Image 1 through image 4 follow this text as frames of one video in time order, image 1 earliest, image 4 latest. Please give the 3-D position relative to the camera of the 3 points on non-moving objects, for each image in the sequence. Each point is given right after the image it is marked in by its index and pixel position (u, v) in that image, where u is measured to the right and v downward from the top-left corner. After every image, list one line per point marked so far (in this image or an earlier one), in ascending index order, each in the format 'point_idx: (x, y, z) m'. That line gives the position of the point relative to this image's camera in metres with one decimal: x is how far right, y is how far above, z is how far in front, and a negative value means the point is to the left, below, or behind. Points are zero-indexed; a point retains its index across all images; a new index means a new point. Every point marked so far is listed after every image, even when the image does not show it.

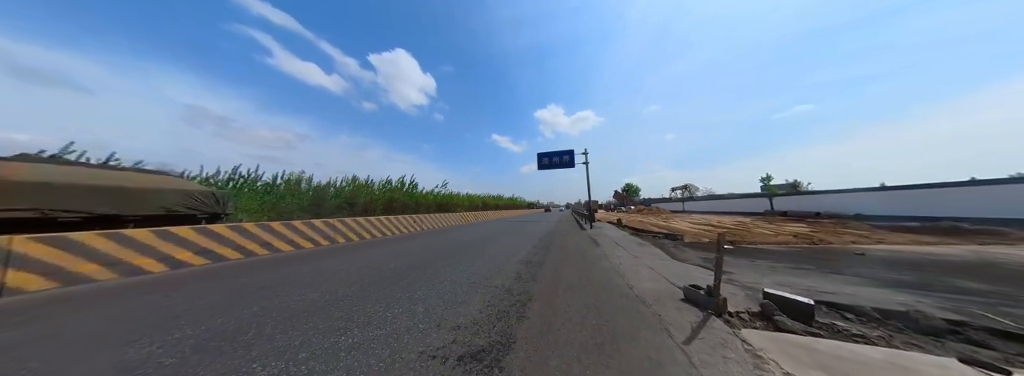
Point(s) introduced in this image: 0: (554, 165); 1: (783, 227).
0: (+4.0, +2.2, +19.3) m
1: (+18.8, -2.7, +14.0) m
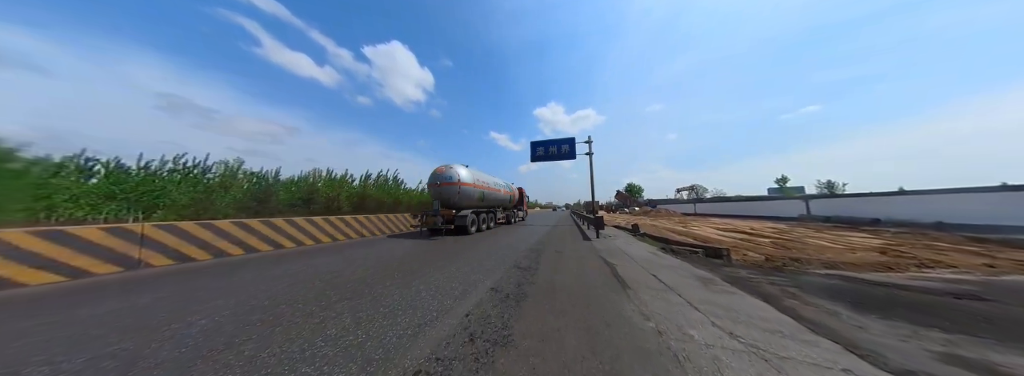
0: (+3.0, +2.5, +16.0) m
1: (+17.8, -2.7, +10.8) m
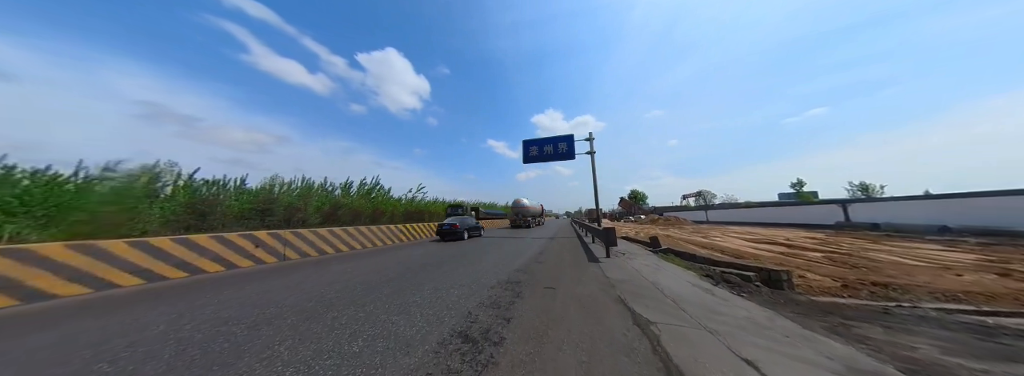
0: (+2.4, +2.1, +14.0) m
1: (+17.2, -2.7, +8.5) m
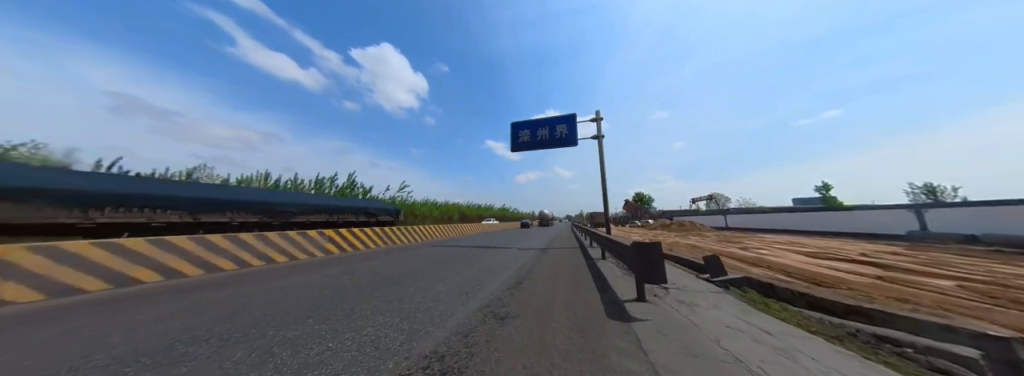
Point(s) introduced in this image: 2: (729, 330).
0: (+1.6, +2.4, +11.0) m
1: (+16.4, -2.5, +5.5) m
2: (+2.8, -1.8, +2.7) m
